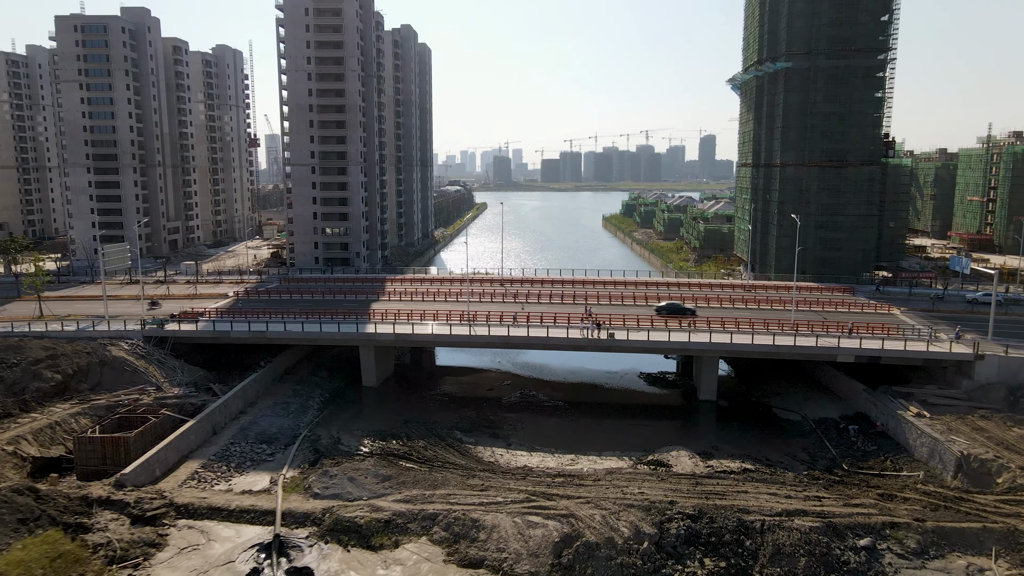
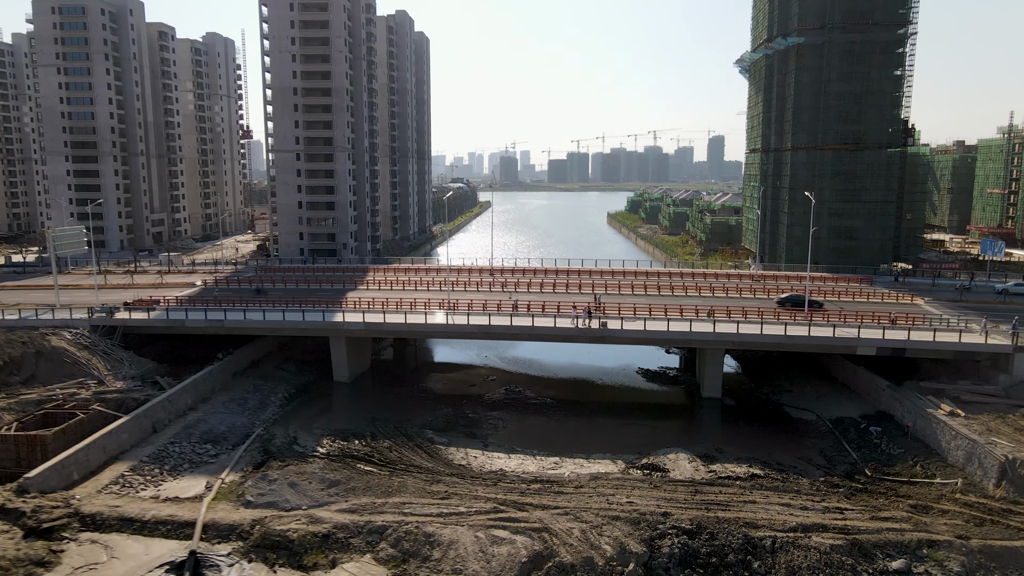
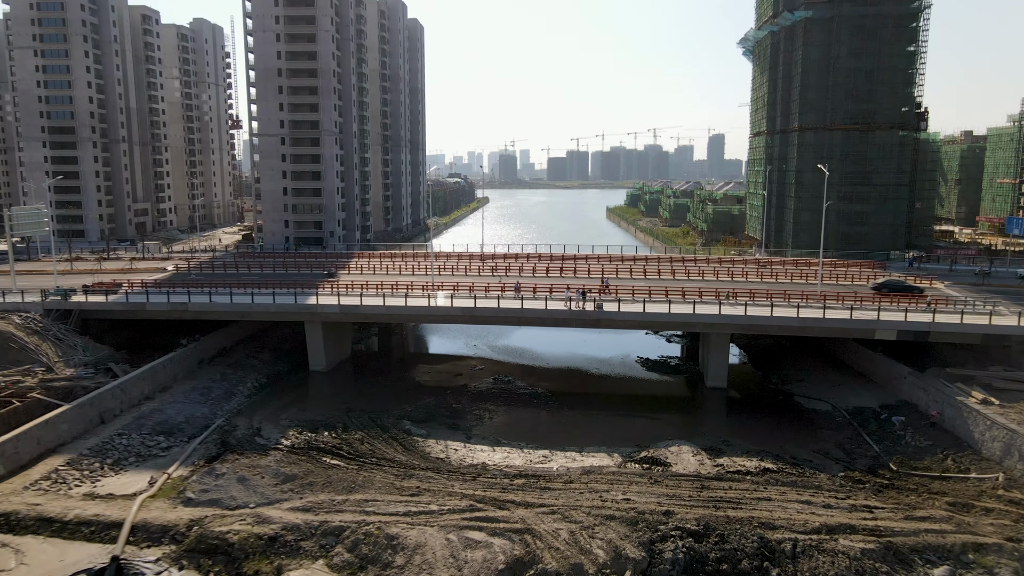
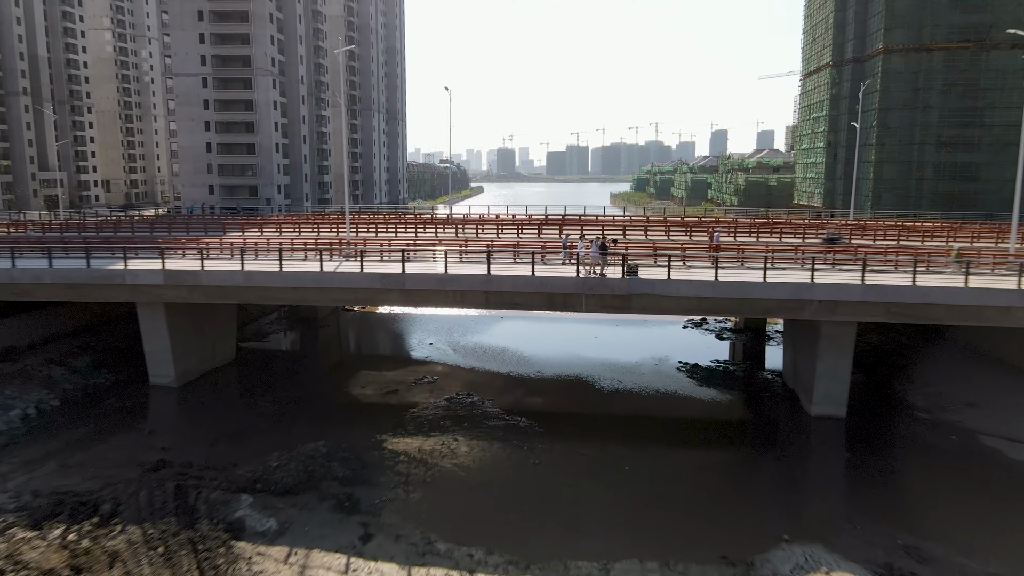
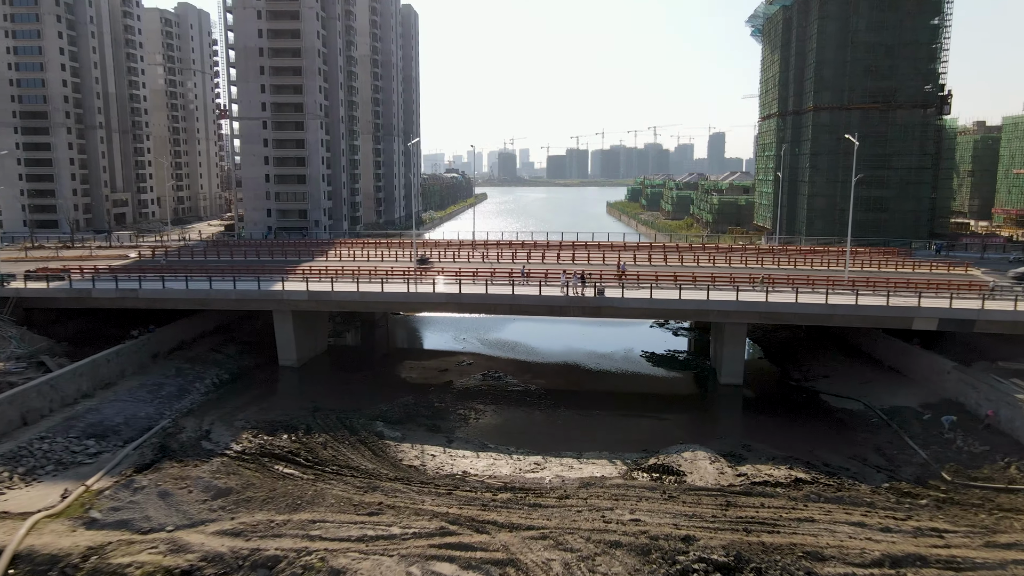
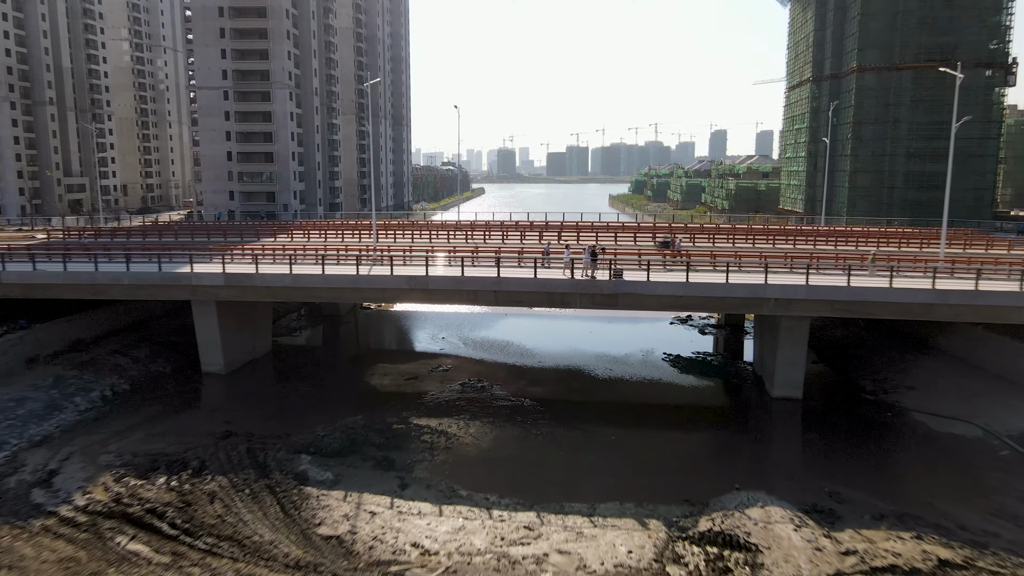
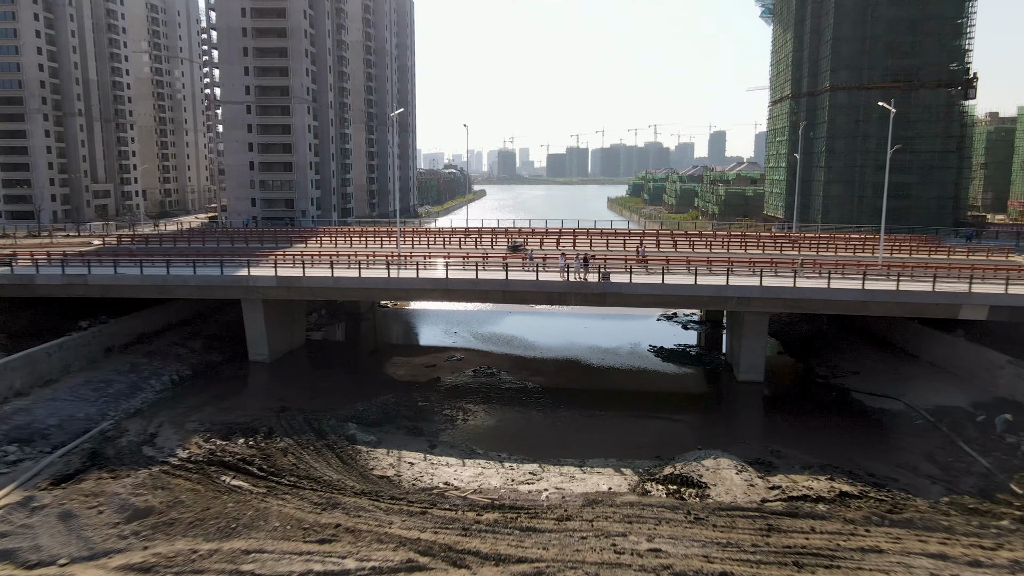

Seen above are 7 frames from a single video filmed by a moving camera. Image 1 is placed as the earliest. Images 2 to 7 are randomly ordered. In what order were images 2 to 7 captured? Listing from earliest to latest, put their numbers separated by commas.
2, 3, 5, 7, 6, 4
